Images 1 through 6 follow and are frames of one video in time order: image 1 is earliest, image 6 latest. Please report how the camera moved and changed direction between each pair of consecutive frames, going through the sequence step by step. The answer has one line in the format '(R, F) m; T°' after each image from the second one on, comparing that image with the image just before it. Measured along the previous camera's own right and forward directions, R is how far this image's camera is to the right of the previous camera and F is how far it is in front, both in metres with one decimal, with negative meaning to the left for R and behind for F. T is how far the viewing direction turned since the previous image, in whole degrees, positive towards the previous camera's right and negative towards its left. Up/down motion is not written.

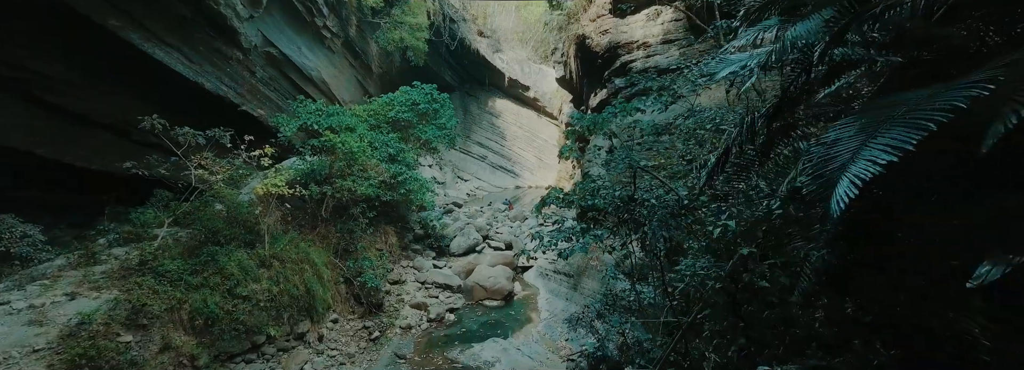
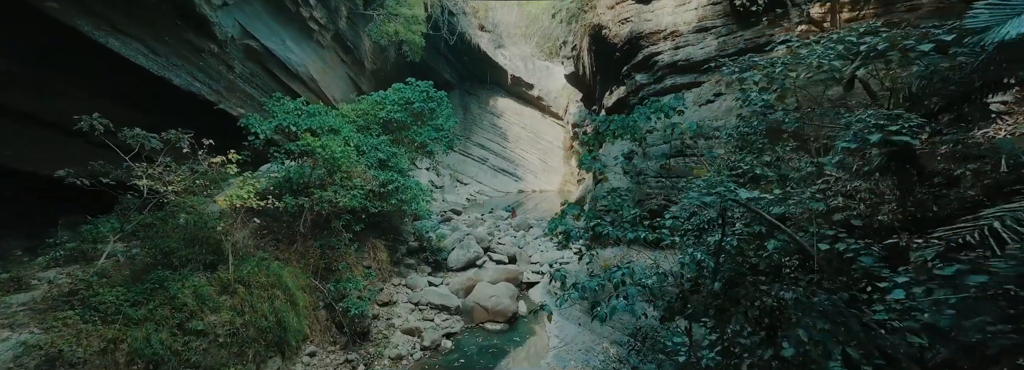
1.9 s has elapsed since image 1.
(-0.1, +0.8) m; 0°
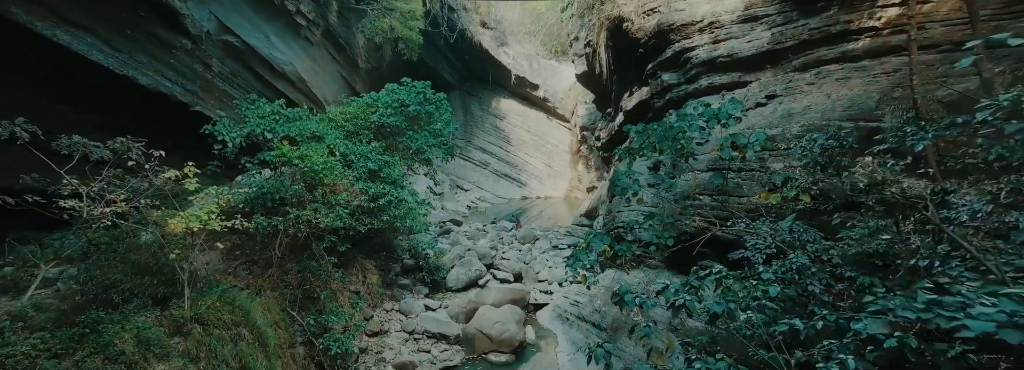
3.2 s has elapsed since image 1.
(-0.1, +0.7) m; 0°
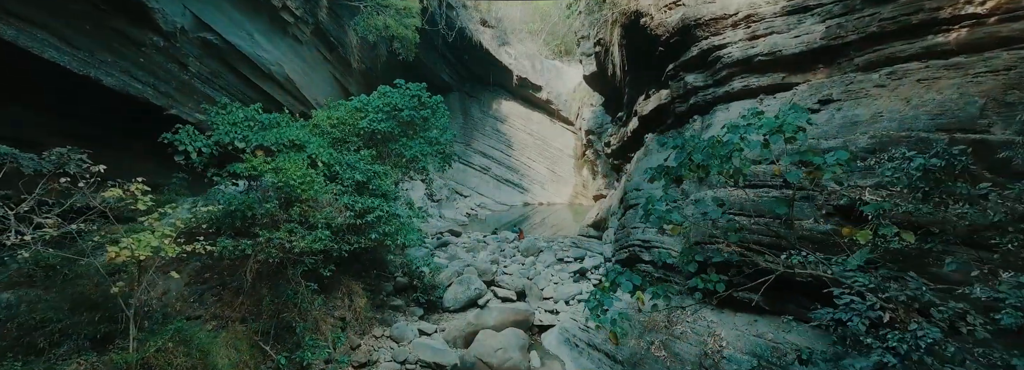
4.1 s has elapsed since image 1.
(0.0, +0.6) m; 0°
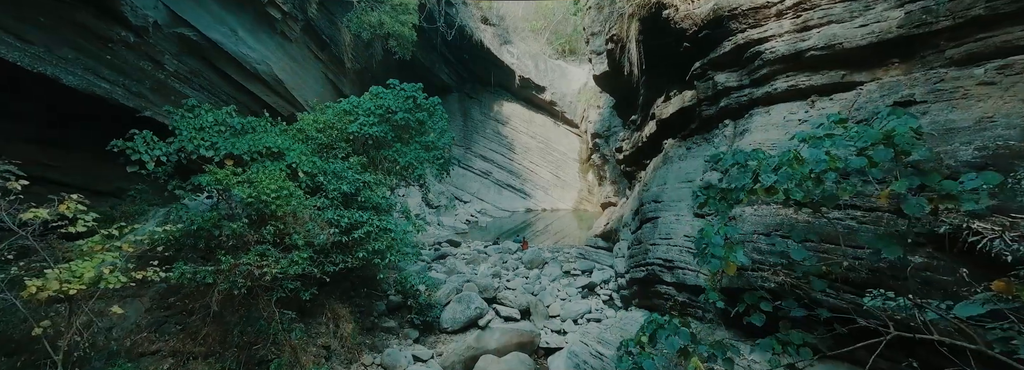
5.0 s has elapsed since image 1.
(-0.1, +0.5) m; 0°
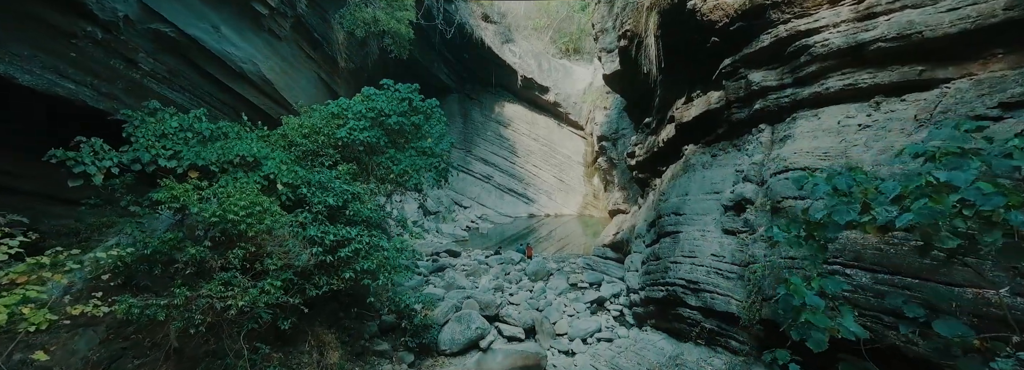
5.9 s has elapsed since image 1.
(0.0, +0.5) m; 0°
